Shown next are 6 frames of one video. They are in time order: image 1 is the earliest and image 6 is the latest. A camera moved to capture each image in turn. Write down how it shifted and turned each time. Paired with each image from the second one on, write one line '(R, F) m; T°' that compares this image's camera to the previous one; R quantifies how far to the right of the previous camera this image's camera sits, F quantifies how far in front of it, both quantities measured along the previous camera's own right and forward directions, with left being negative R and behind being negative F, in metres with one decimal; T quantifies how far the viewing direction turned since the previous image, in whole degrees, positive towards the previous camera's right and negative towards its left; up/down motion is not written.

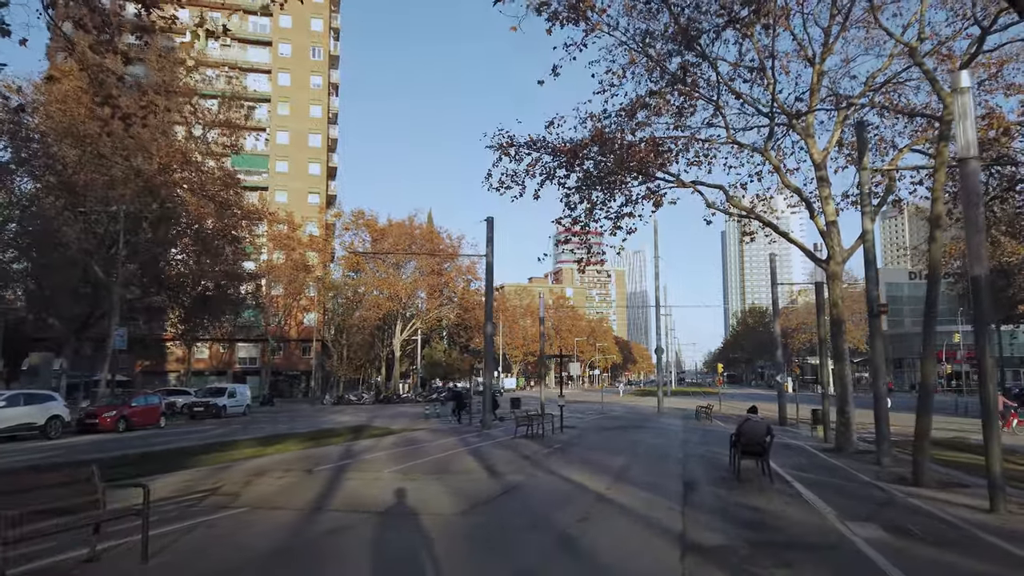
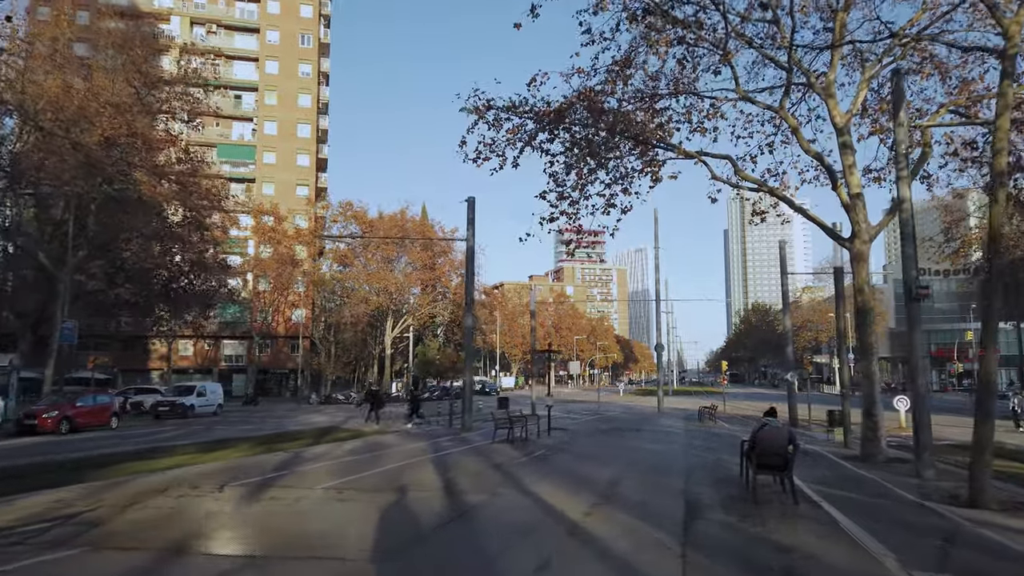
(+0.6, +2.5) m; 0°
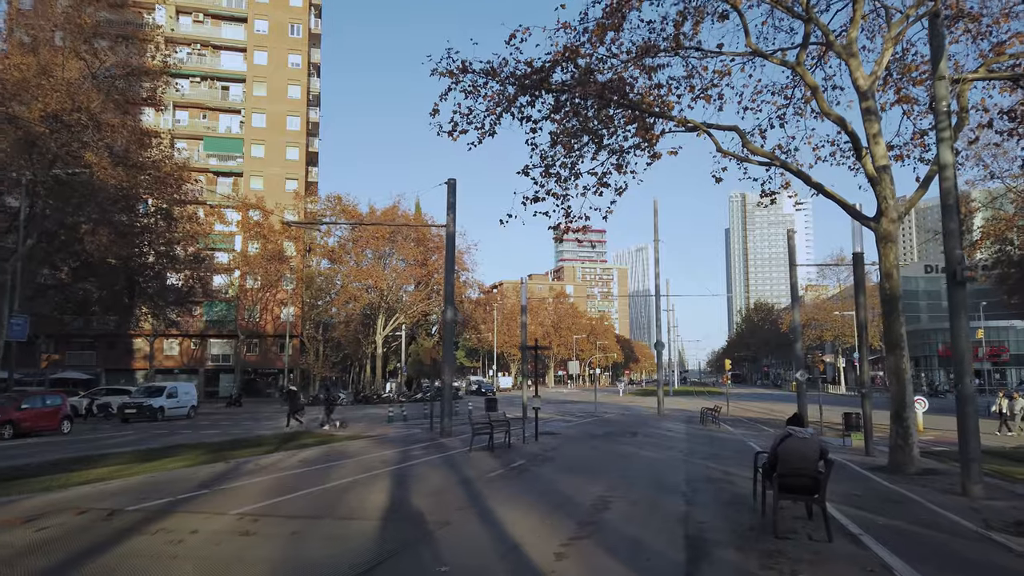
(+0.5, +2.1) m; 0°
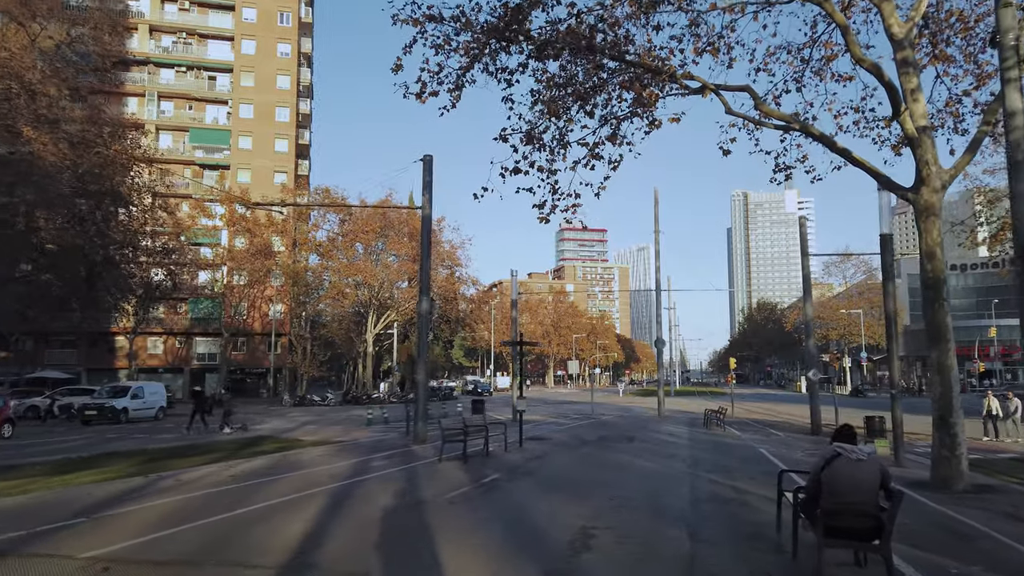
(+0.5, +2.2) m; 0°
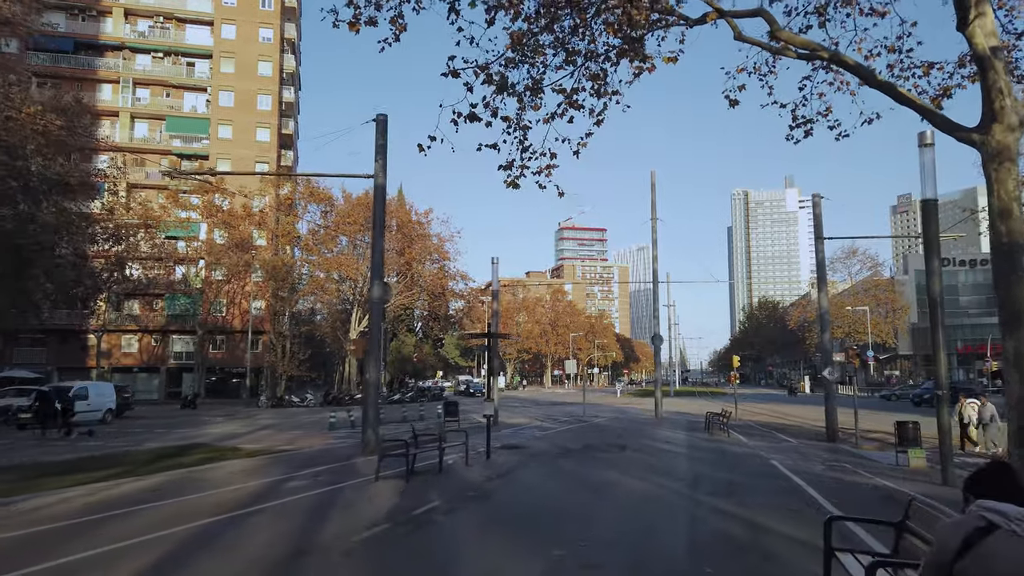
(+0.7, +2.9) m; 0°
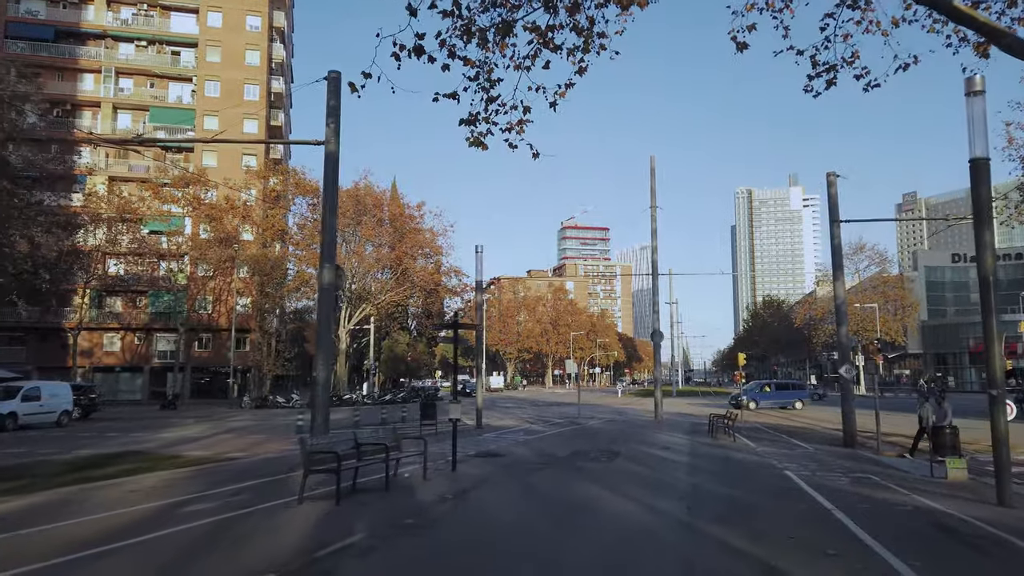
(+0.6, +2.2) m; 0°
